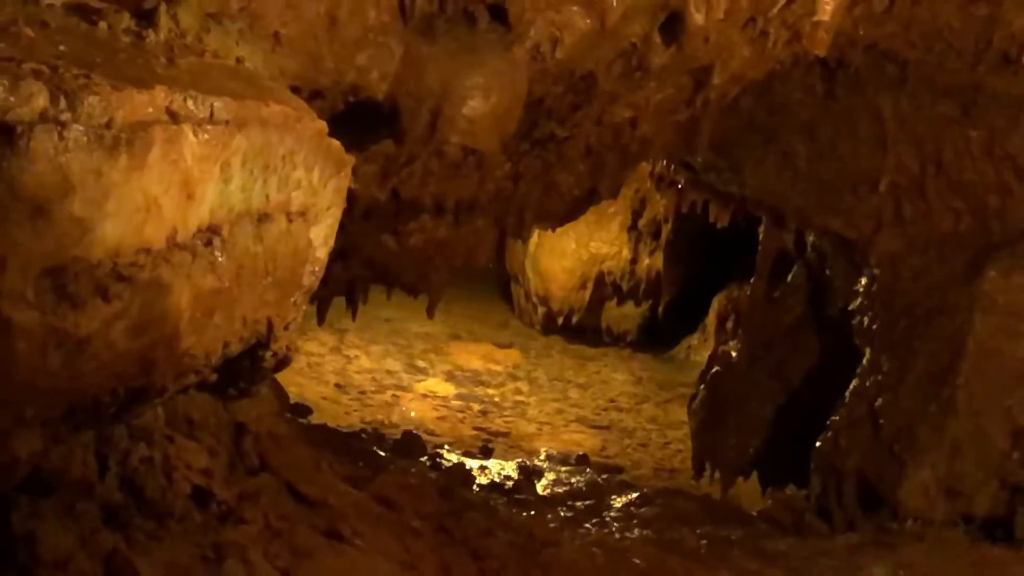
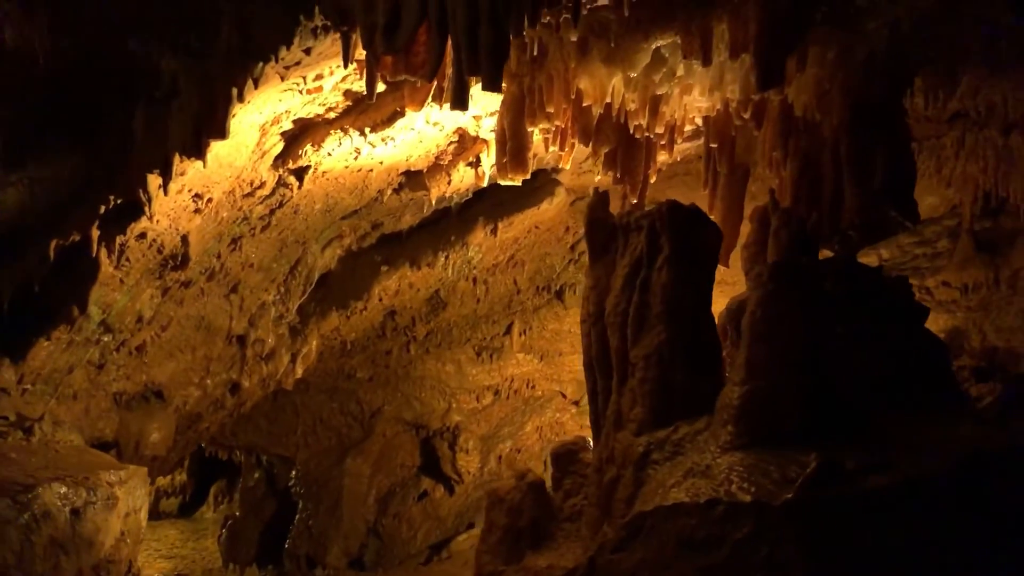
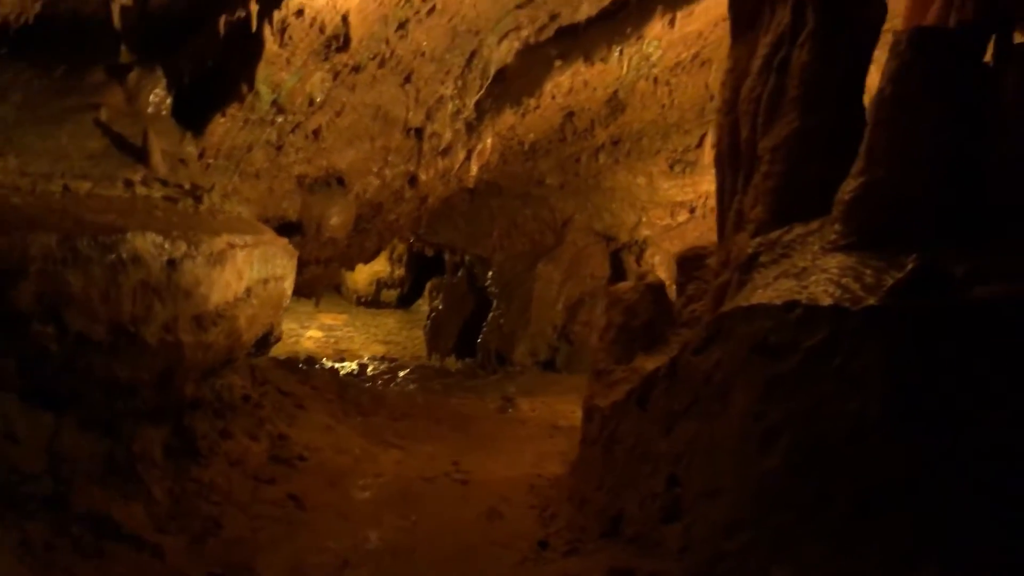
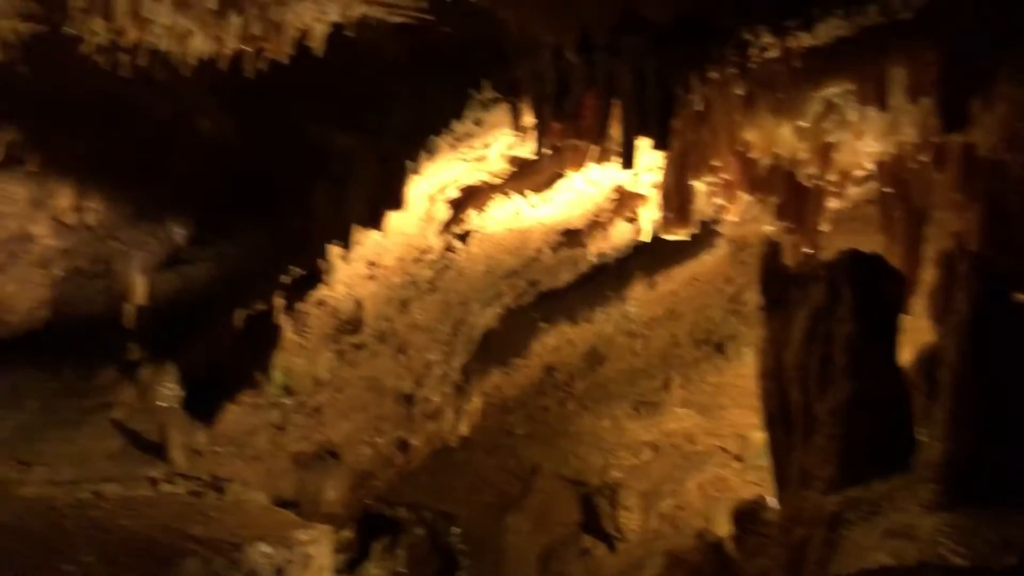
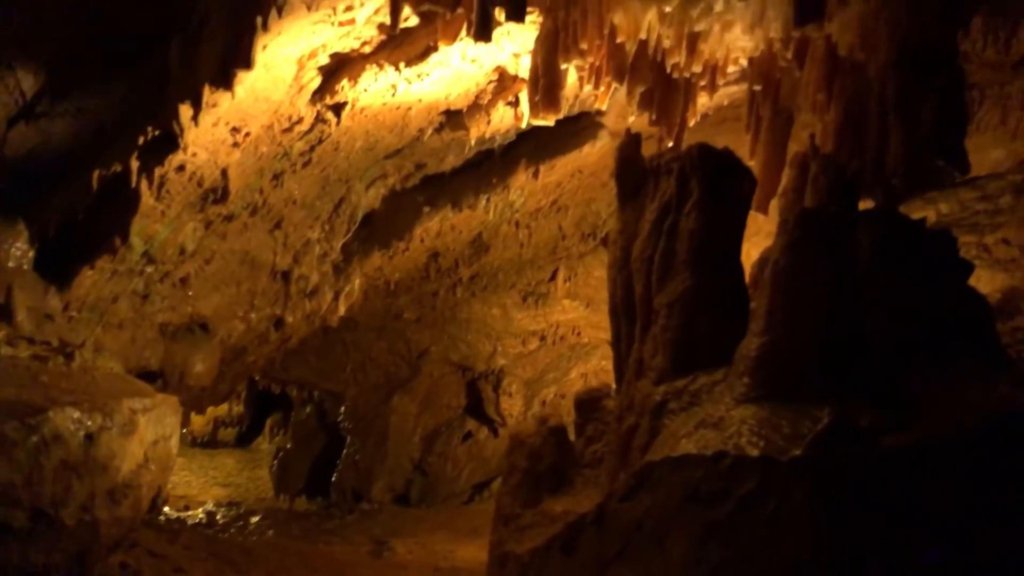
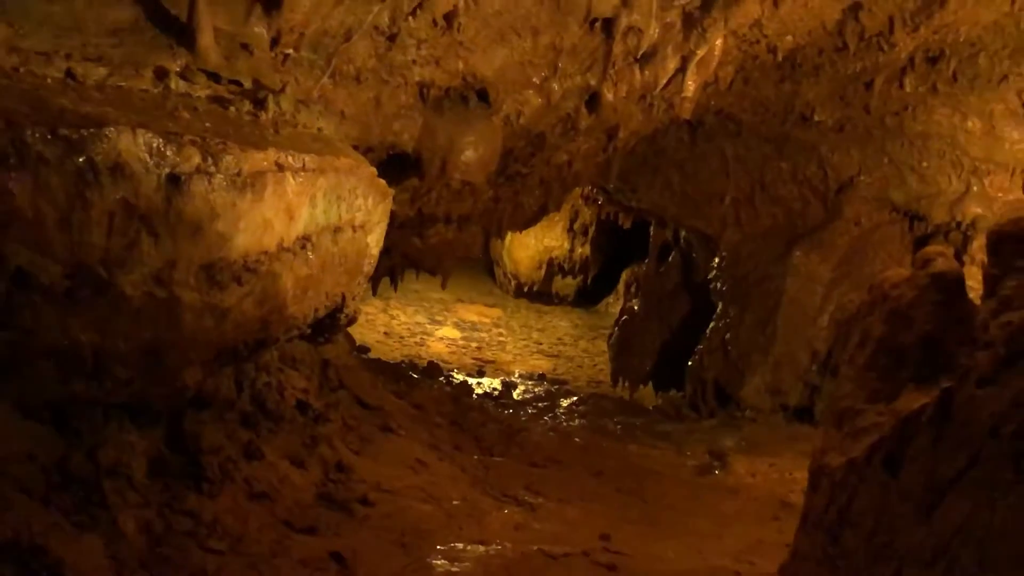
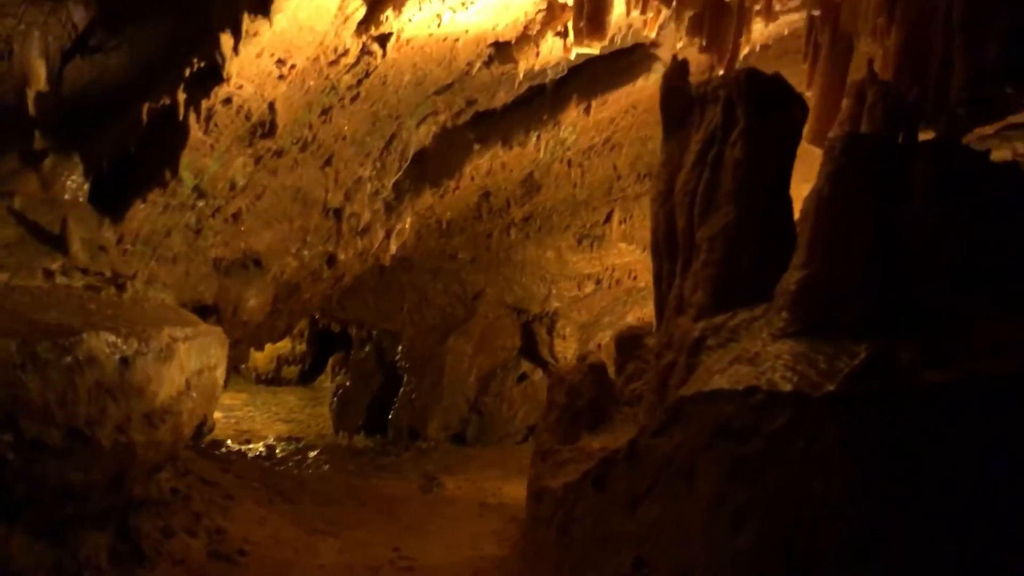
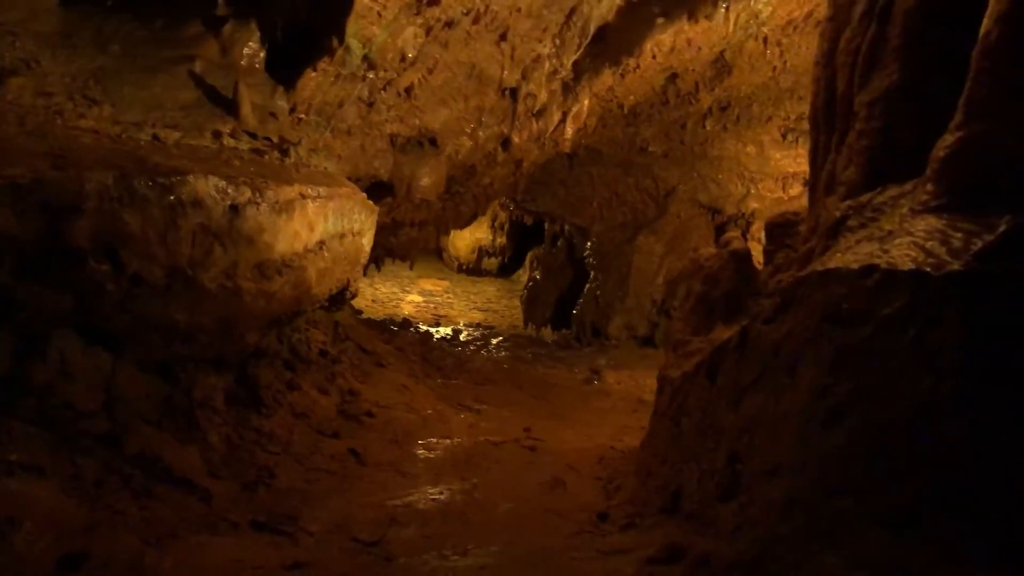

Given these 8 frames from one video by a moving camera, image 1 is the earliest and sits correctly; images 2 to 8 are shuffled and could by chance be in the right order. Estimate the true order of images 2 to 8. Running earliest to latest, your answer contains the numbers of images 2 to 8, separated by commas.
6, 8, 3, 7, 5, 2, 4
